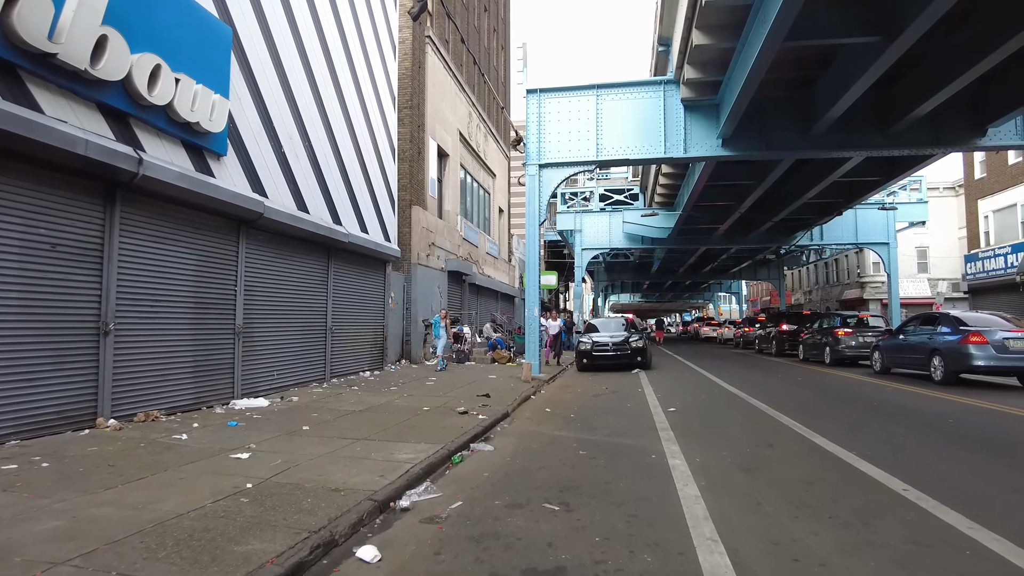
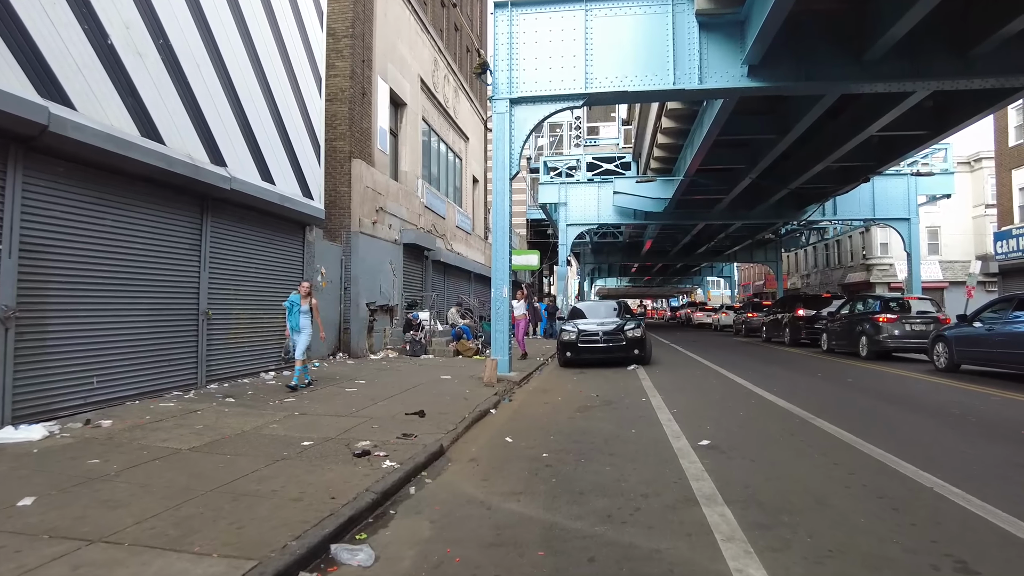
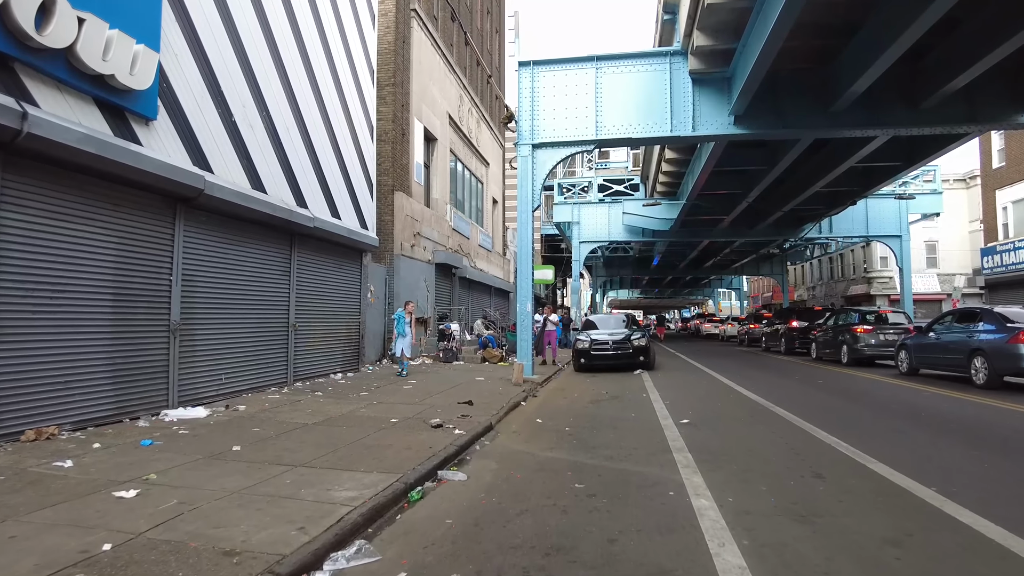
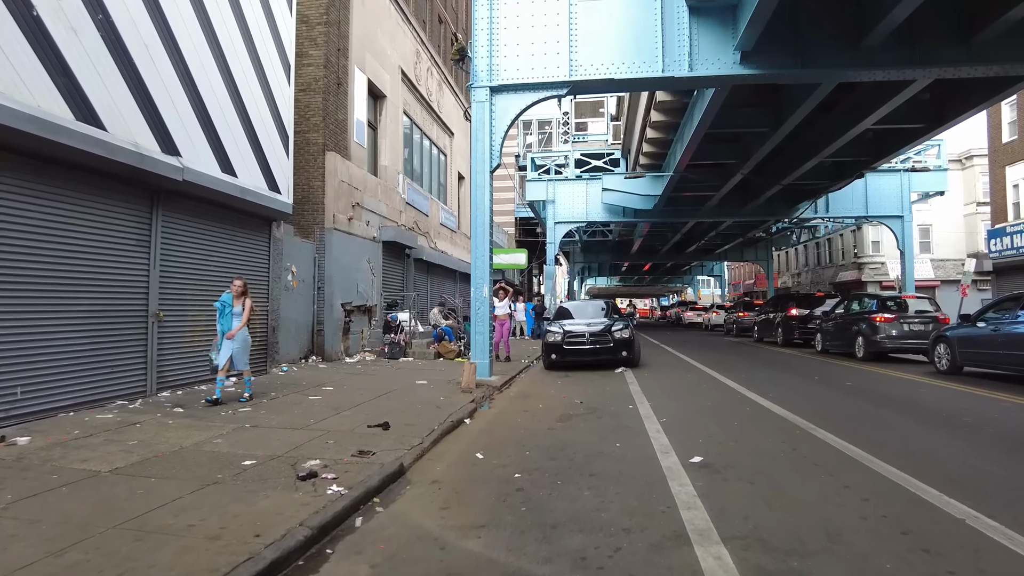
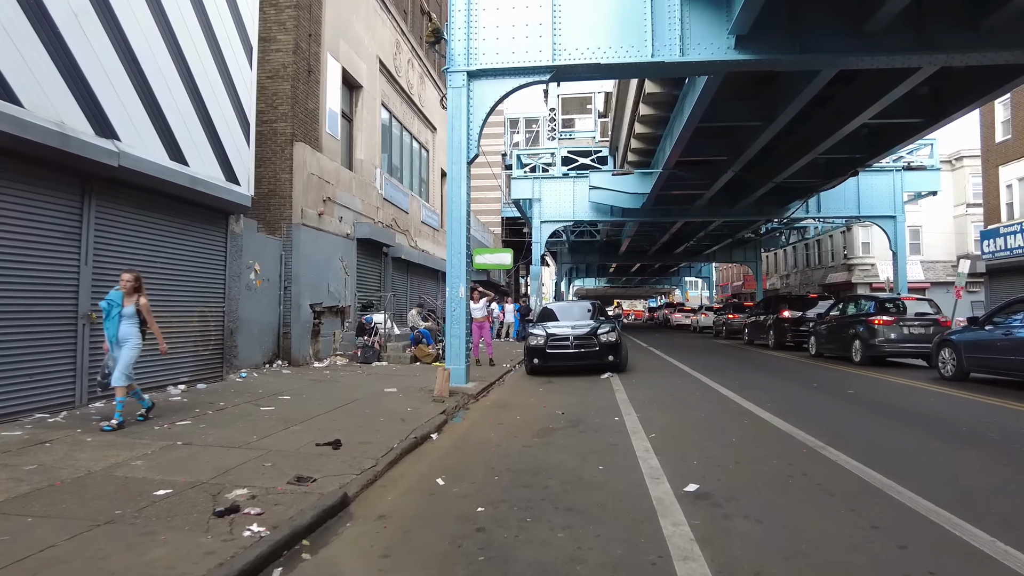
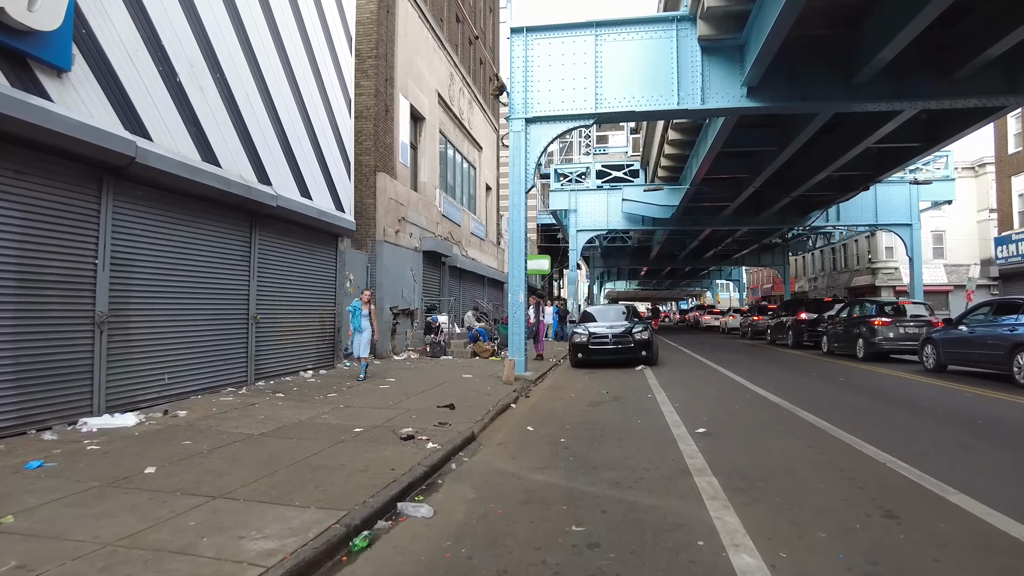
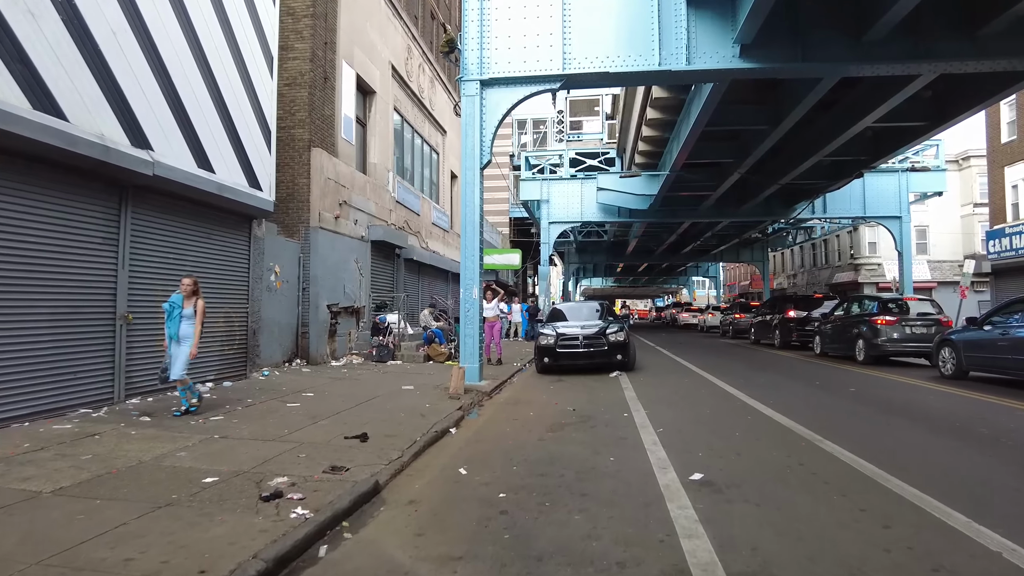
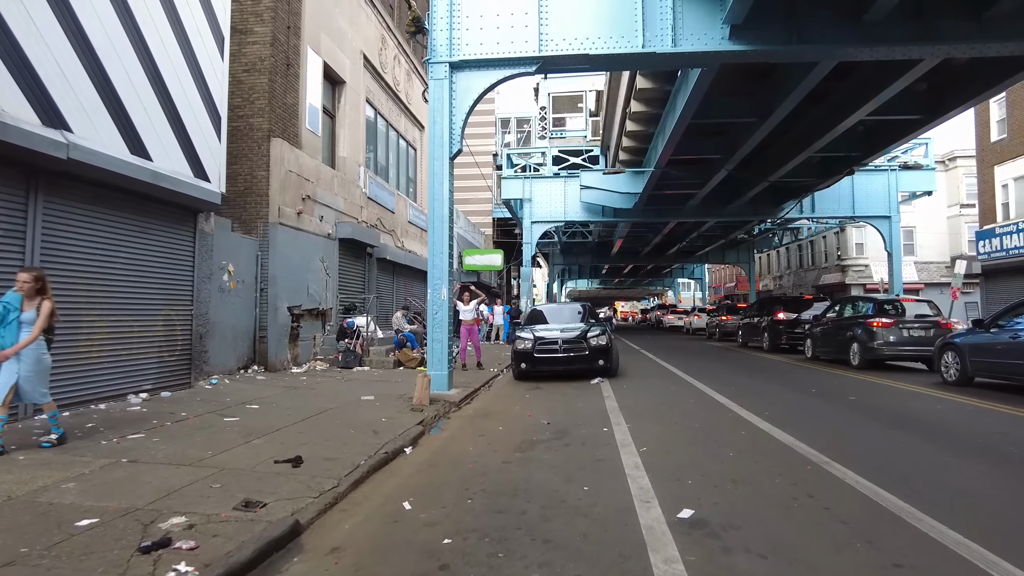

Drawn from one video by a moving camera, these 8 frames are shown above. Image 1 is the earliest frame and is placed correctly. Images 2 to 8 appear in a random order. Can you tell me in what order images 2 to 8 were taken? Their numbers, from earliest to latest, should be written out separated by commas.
3, 6, 2, 4, 7, 5, 8
